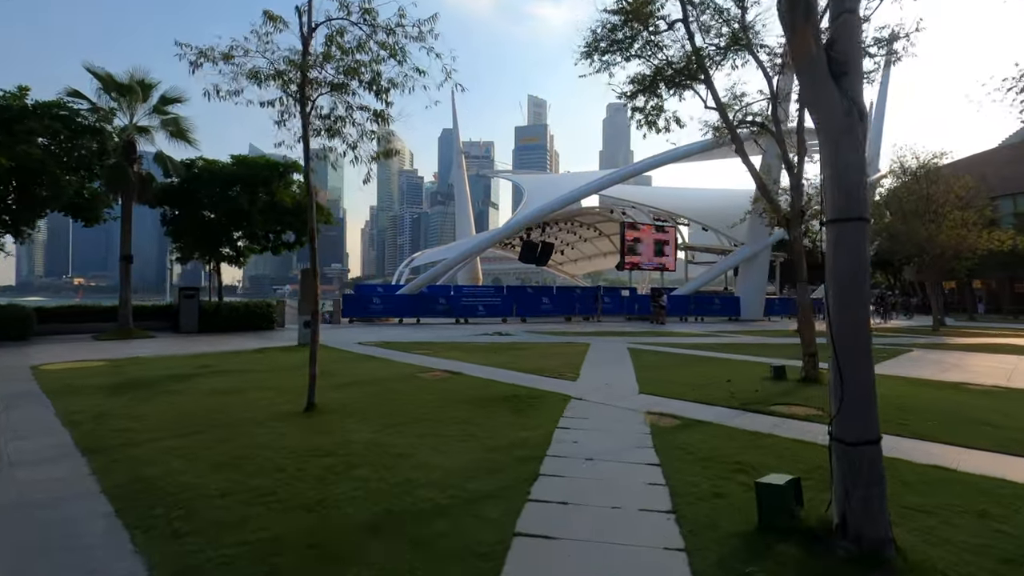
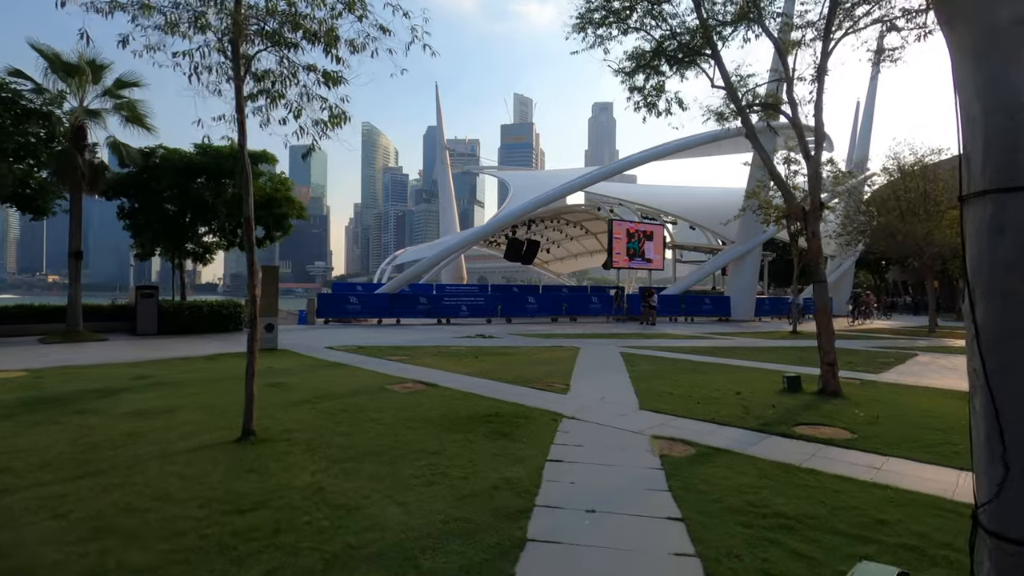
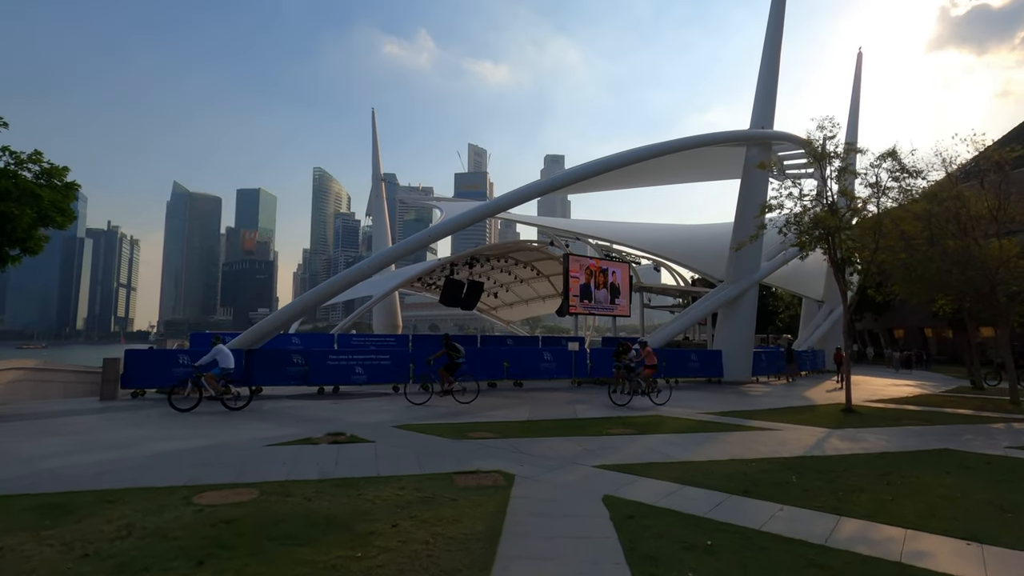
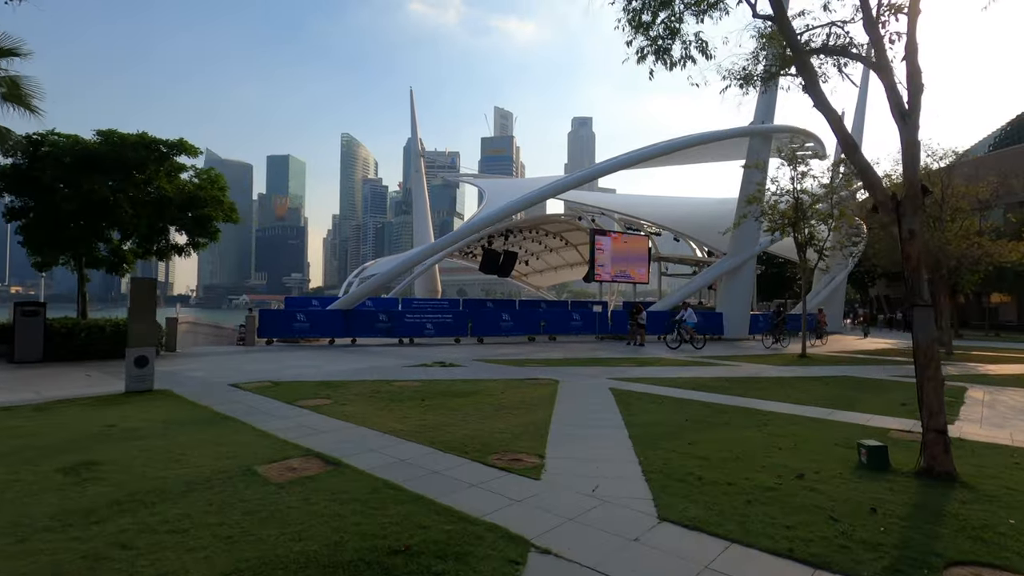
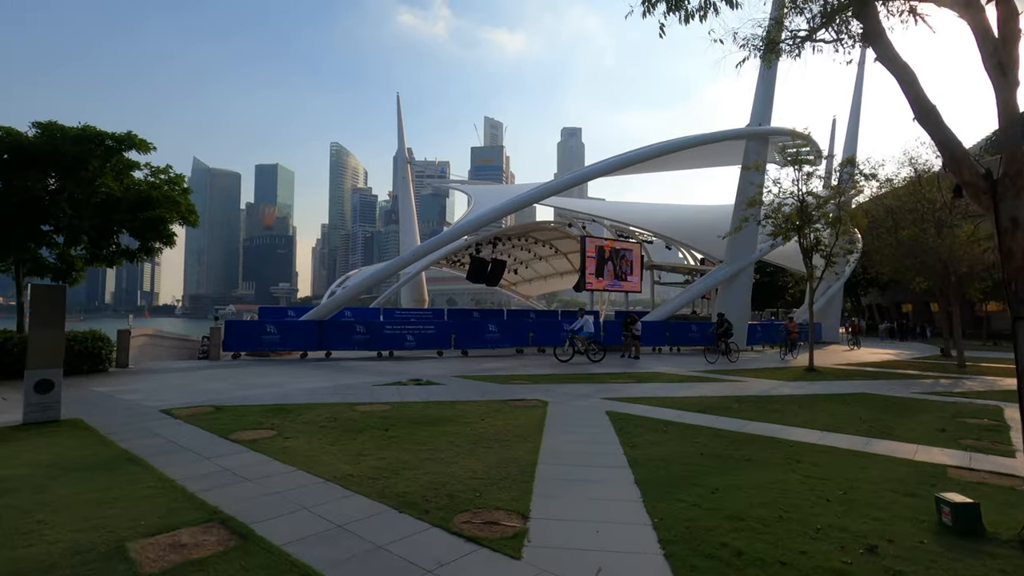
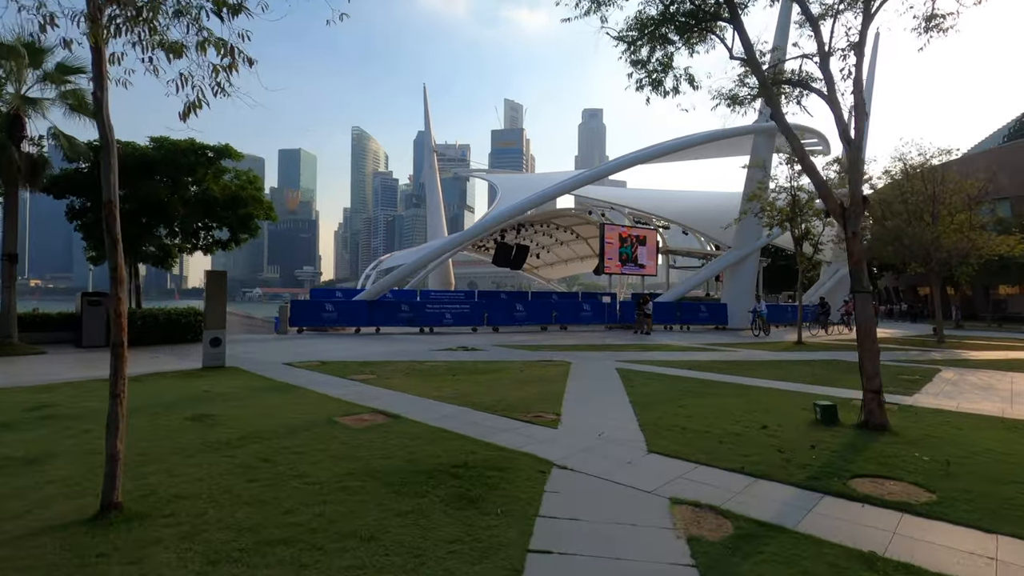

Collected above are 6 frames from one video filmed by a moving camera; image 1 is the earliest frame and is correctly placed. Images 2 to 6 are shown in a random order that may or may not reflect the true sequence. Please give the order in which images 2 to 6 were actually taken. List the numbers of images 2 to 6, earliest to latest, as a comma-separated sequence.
2, 6, 4, 5, 3
